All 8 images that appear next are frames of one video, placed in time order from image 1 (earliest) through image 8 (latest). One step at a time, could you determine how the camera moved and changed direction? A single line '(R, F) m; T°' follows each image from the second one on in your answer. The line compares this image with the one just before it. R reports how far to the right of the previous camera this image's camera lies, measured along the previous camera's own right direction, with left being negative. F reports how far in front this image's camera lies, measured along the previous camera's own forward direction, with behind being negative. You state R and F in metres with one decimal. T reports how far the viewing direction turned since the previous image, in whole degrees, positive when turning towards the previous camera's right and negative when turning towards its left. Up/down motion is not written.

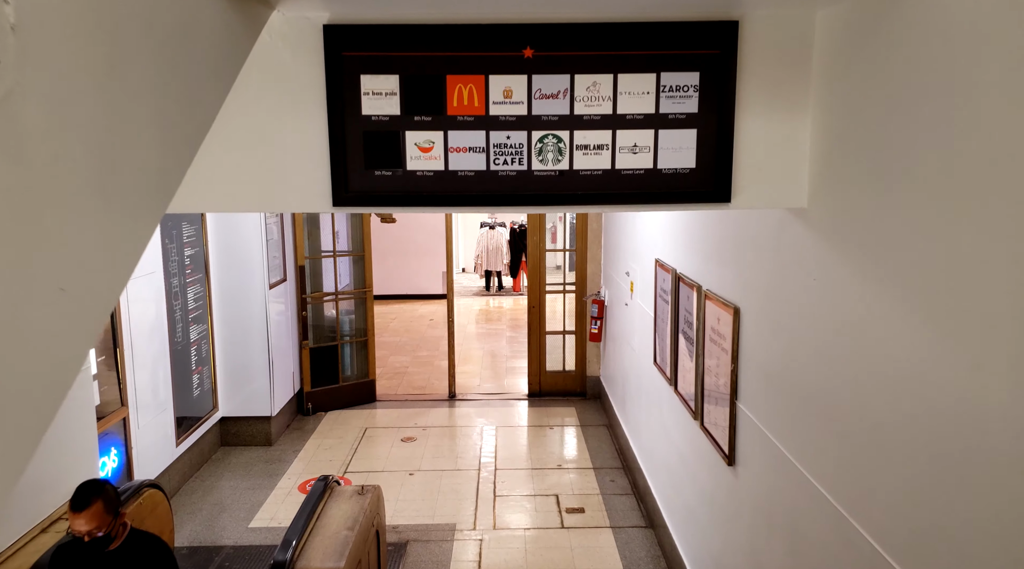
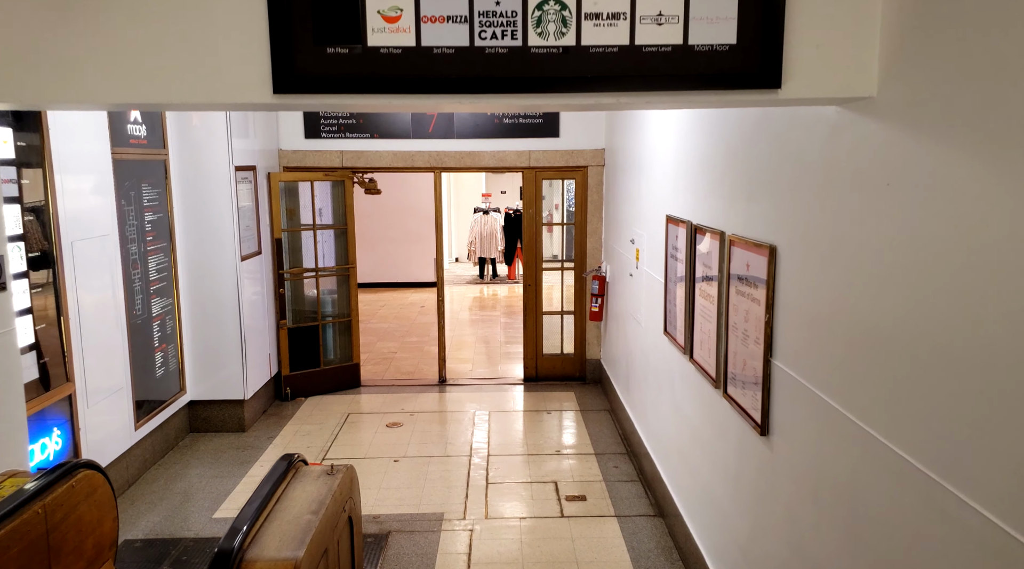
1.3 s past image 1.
(0.0, +0.5) m; 0°
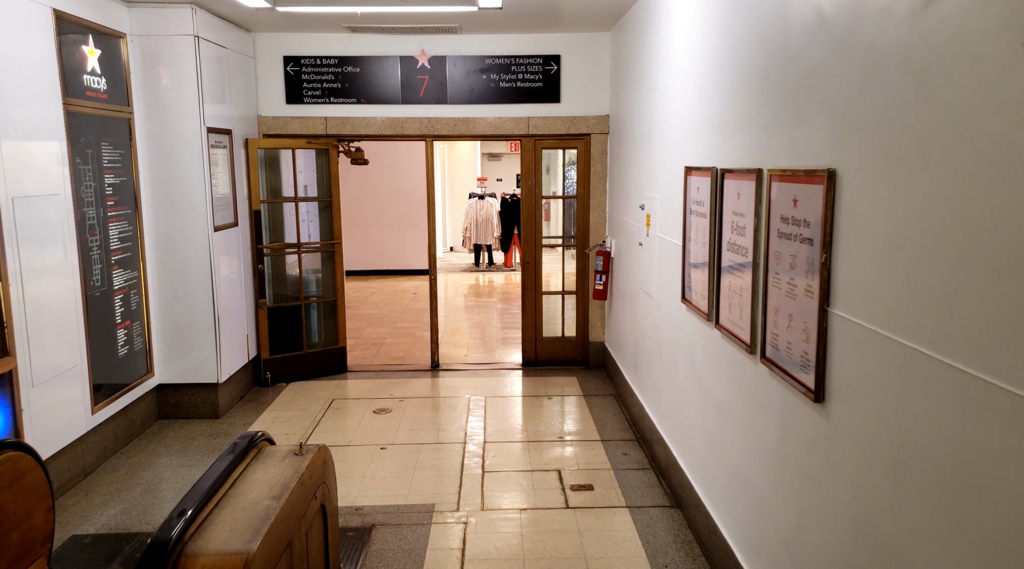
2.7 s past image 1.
(0.0, +0.5) m; 0°
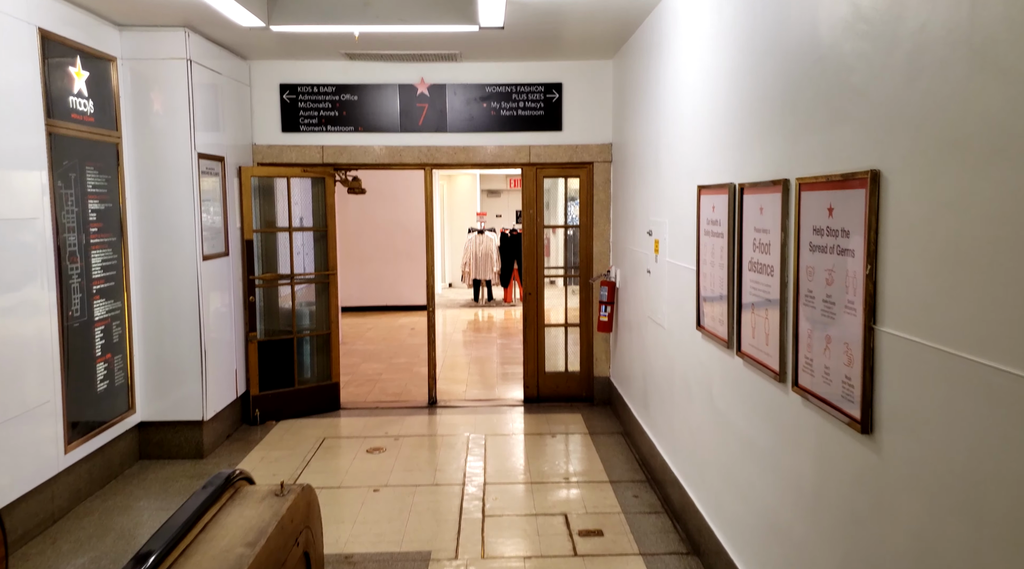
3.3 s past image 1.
(0.0, +0.3) m; 0°
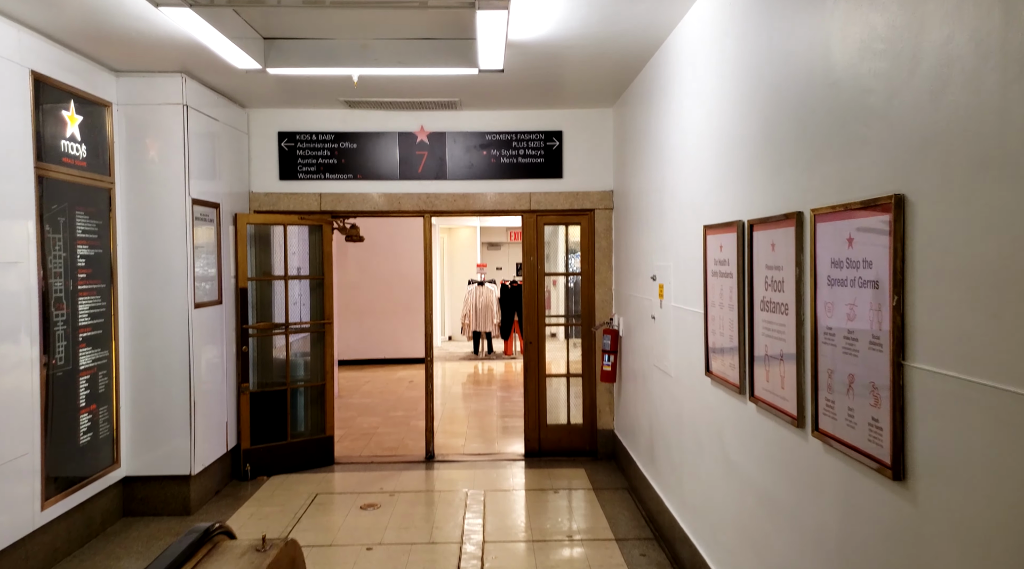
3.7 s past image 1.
(0.0, +0.1) m; 0°
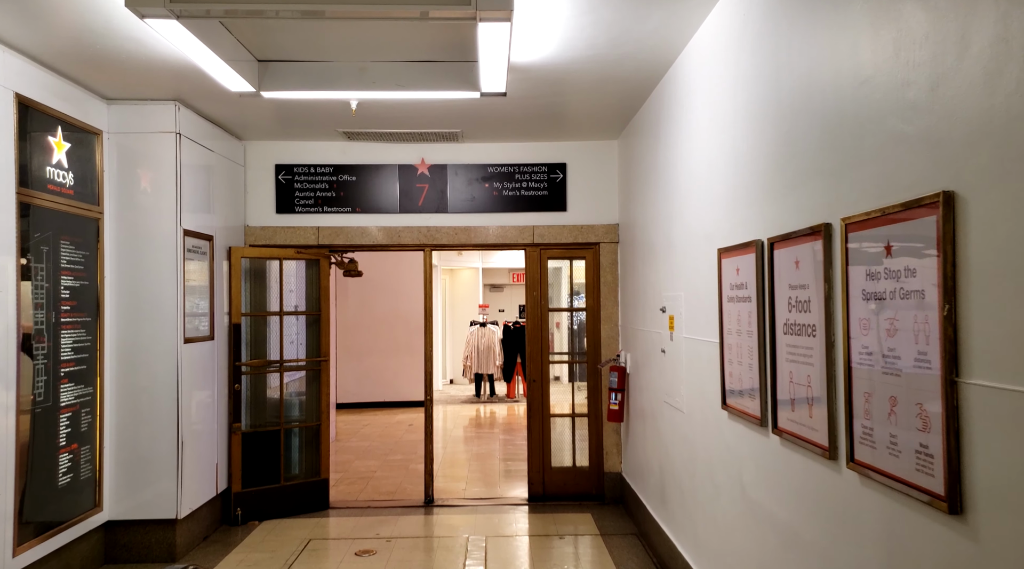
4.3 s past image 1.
(0.0, +0.2) m; 0°
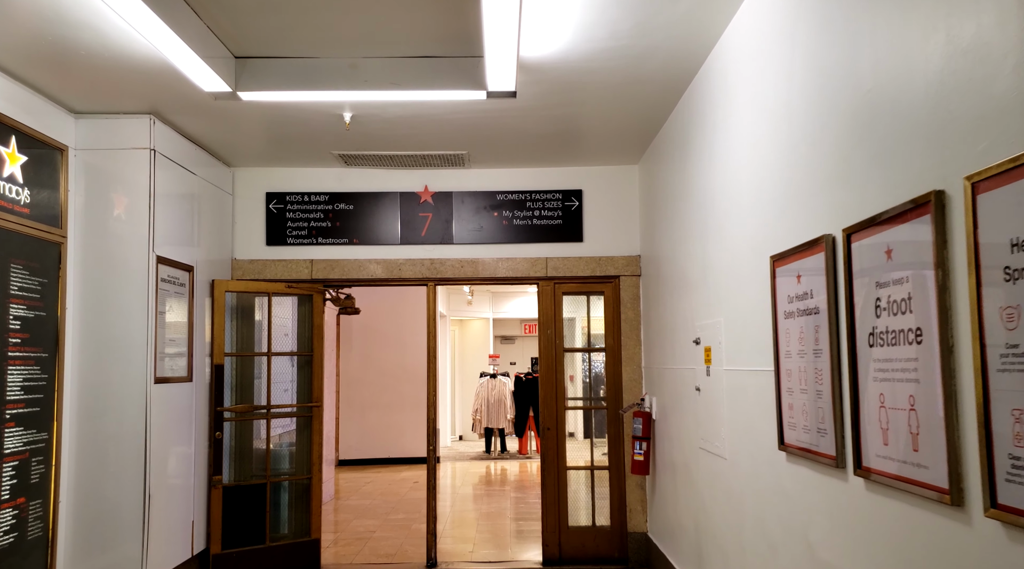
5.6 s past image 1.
(0.0, +0.6) m; -1°
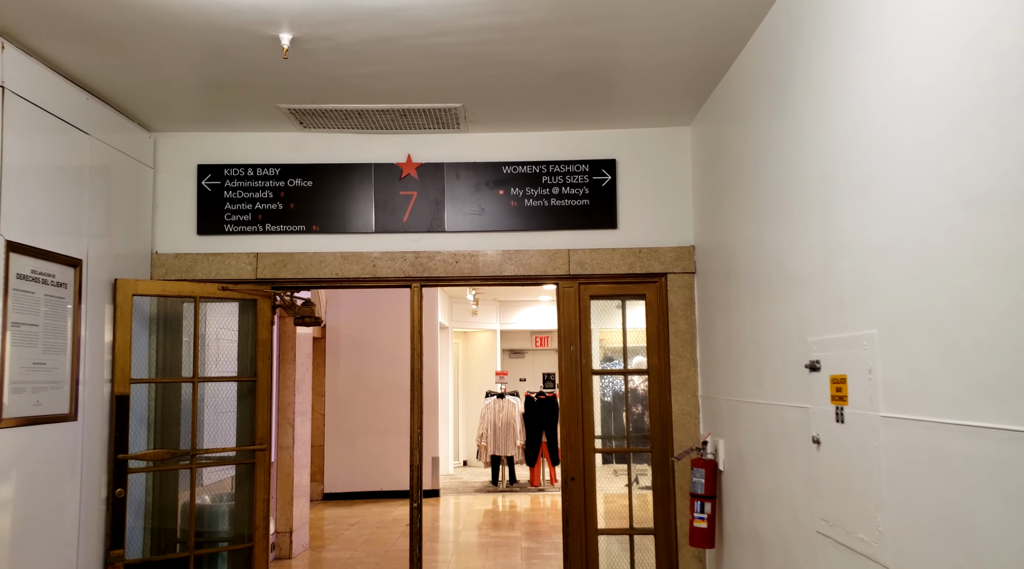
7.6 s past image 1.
(0.0, +1.4) m; -1°
